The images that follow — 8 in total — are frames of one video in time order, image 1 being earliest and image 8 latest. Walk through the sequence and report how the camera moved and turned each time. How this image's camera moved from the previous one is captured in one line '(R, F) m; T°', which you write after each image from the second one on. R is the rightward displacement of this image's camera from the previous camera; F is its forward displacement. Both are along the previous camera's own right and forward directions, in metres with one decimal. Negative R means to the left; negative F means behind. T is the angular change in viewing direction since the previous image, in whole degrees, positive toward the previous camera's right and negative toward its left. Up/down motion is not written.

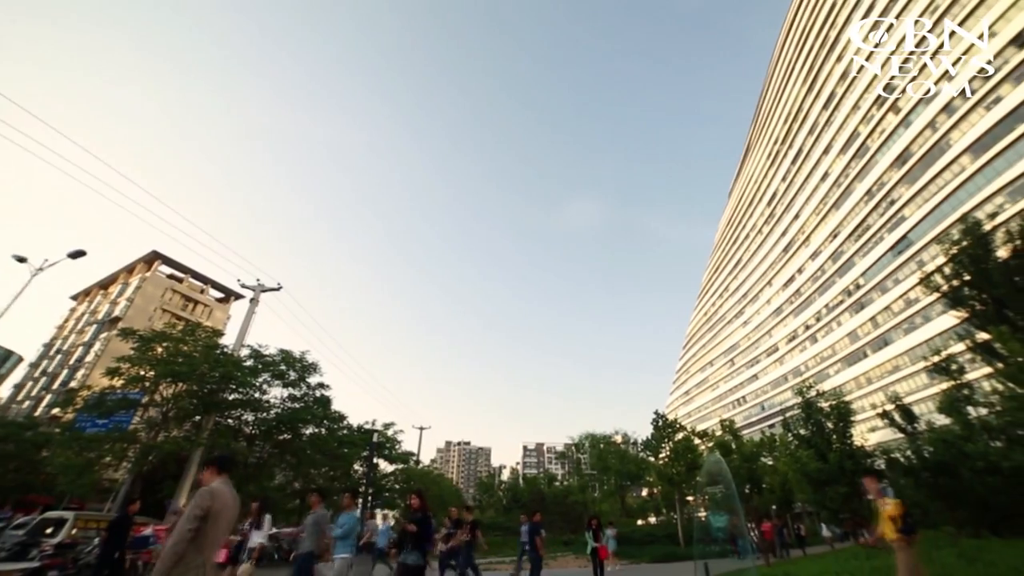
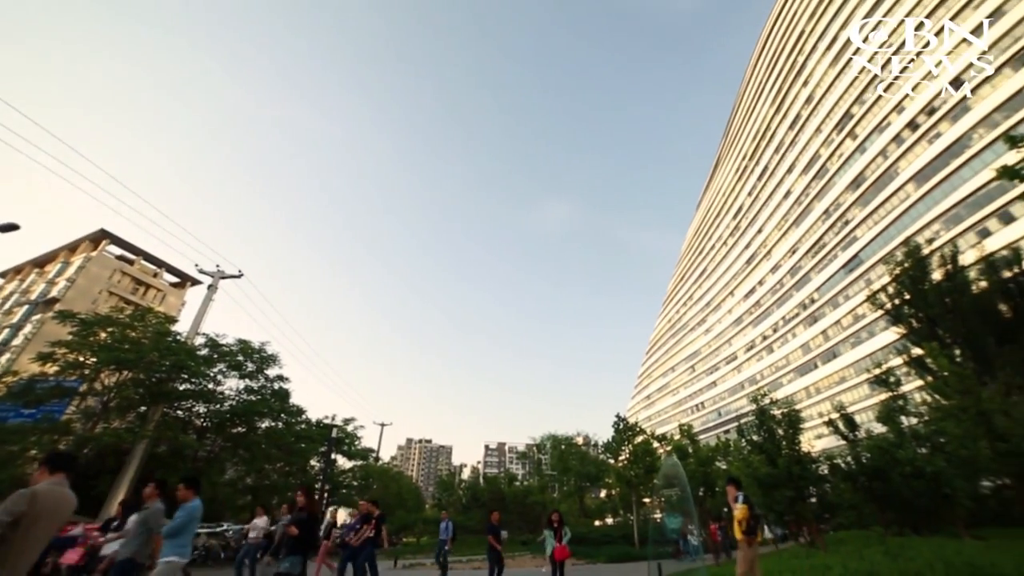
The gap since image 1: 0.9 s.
(-0.2, -0.9) m; +3°
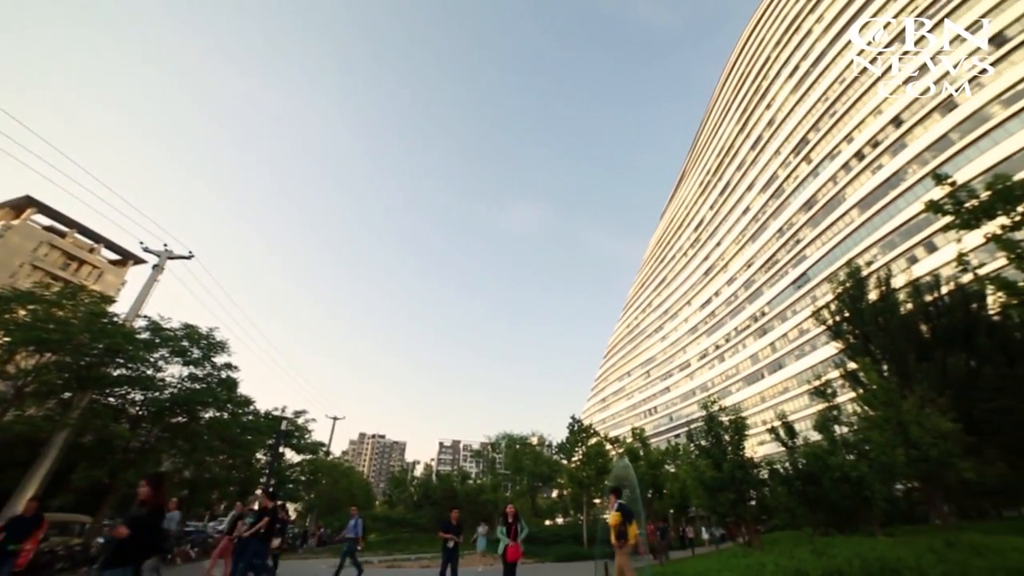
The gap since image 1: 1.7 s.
(-0.2, -0.7) m; +4°
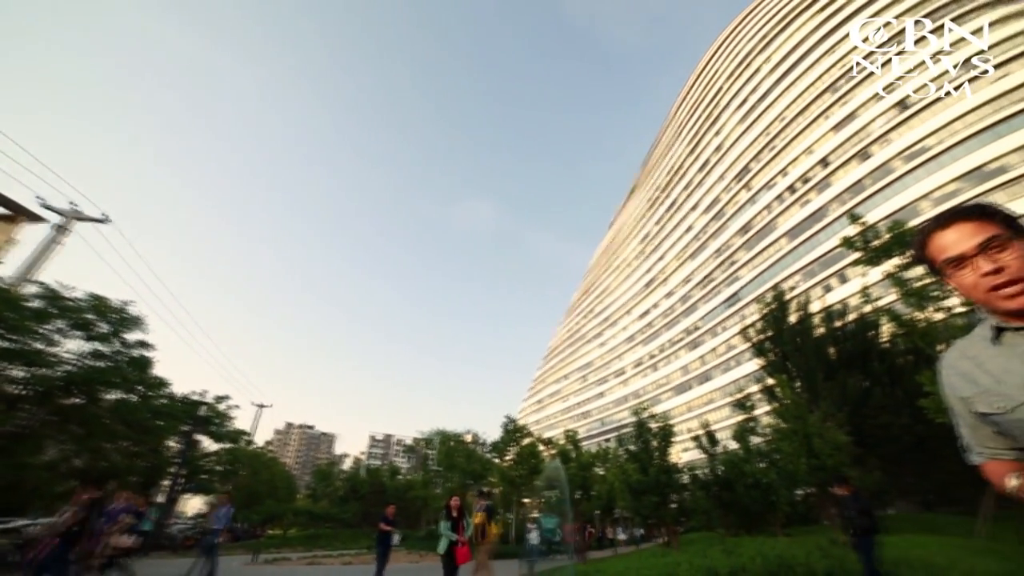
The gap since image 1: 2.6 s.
(-0.2, -0.7) m; +6°
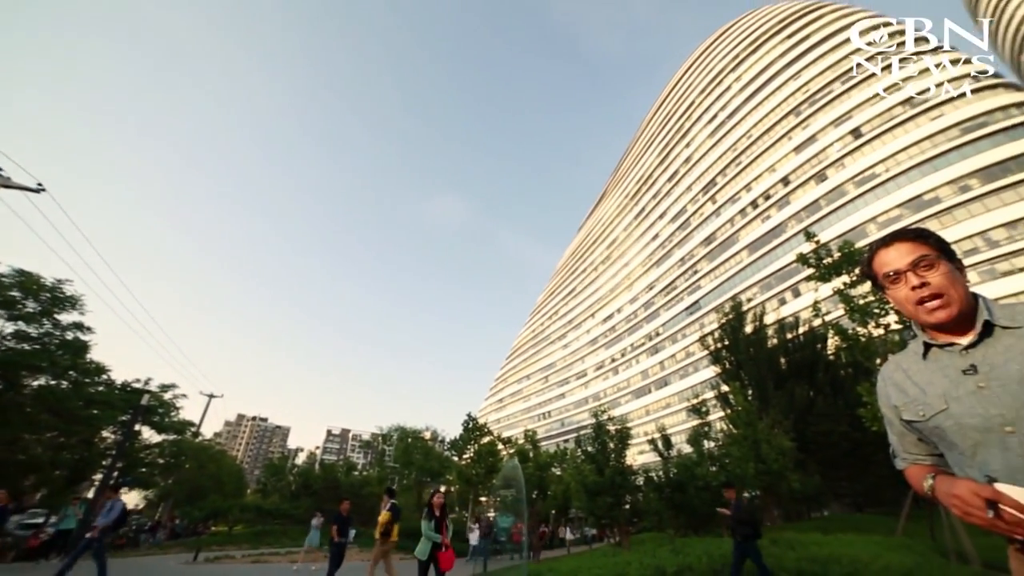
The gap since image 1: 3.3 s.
(-0.1, -0.2) m; +4°
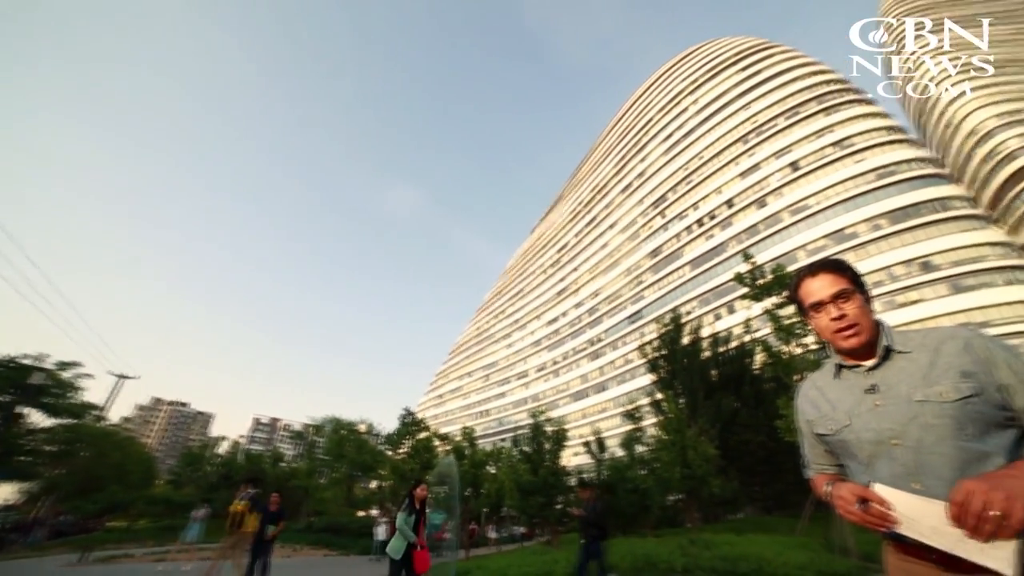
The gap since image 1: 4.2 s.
(-0.1, -0.2) m; +6°
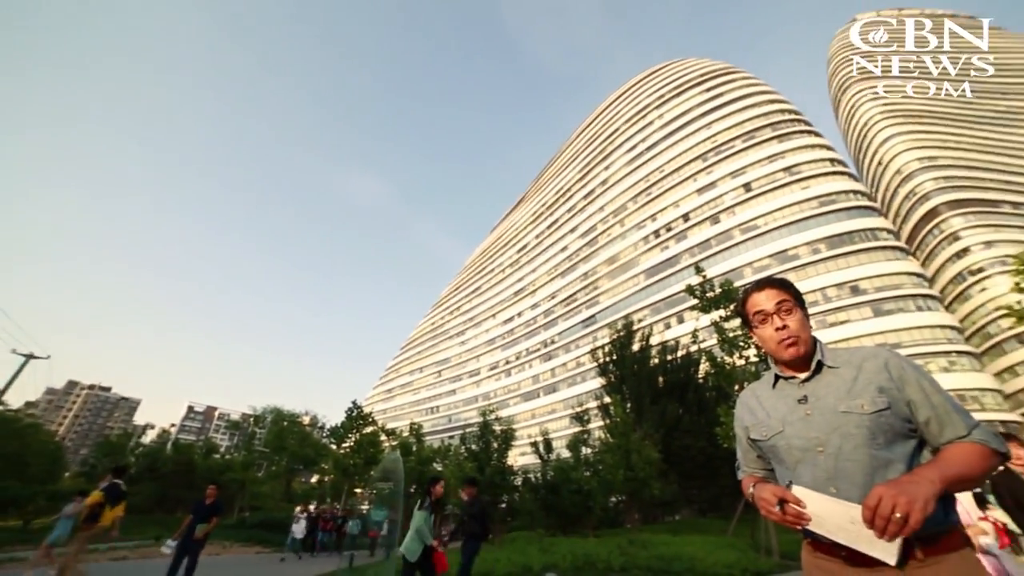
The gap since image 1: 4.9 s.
(0.0, -0.1) m; +5°
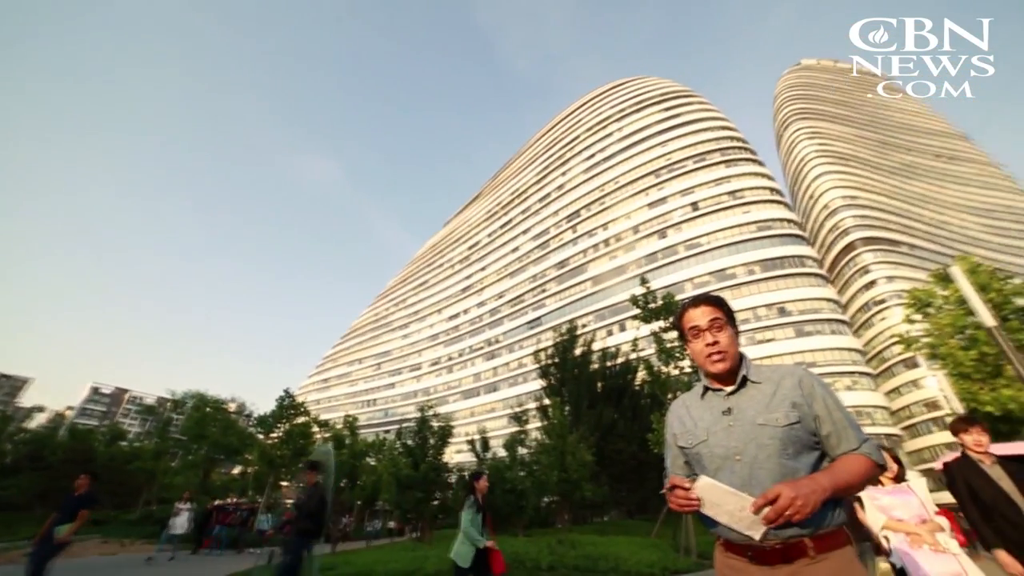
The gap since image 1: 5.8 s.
(0.0, -0.1) m; +6°
